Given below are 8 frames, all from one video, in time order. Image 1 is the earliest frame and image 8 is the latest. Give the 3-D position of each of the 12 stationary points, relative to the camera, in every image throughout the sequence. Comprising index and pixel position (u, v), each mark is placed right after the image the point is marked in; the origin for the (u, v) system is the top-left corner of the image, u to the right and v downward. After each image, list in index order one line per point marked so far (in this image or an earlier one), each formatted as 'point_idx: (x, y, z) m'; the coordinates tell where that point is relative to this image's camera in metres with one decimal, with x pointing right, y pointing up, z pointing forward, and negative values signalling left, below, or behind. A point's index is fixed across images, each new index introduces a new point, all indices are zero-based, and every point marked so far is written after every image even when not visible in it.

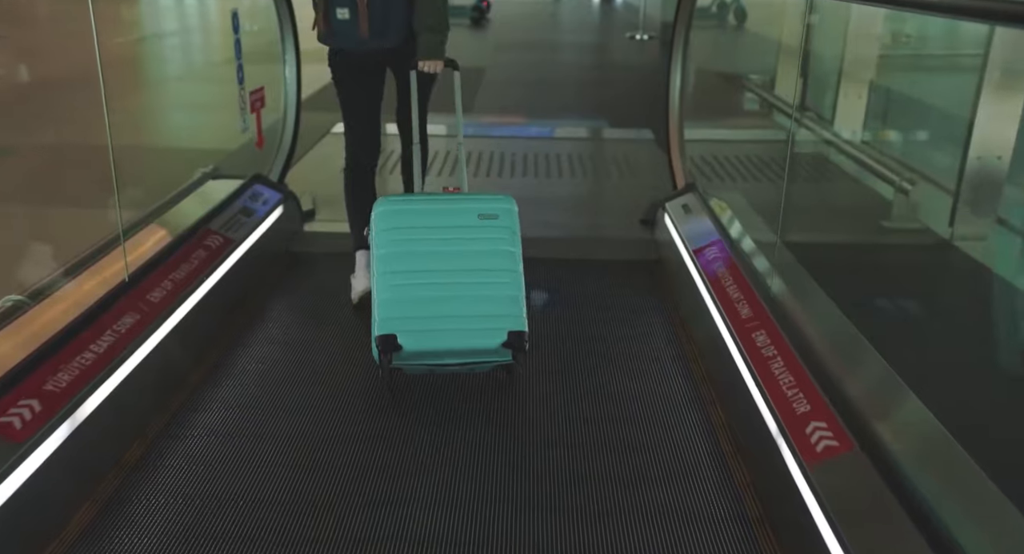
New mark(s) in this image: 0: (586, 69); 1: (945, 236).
0: (+0.7, +2.0, +8.8) m
1: (+2.1, +0.2, +4.3) m
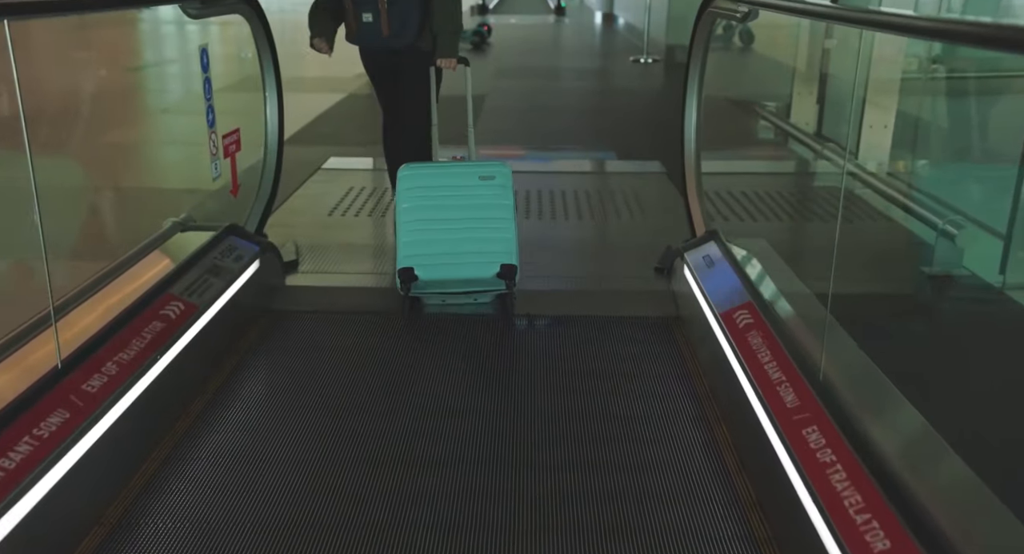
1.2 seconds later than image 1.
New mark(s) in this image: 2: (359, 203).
0: (+0.7, +1.7, +8.5) m
1: (+2.1, 0.0, +4.0) m
2: (-0.7, +0.3, +4.5) m
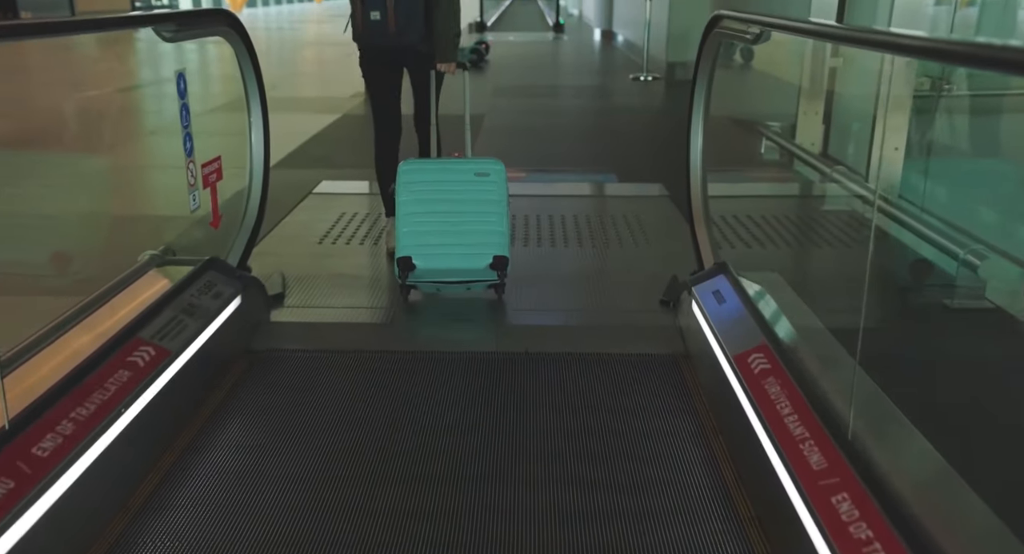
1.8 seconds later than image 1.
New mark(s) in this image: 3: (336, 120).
0: (+0.6, +1.5, +8.4) m
1: (+2.1, -0.1, +3.8) m
2: (-0.7, +0.2, +4.3) m
3: (-1.6, +1.4, +8.2) m
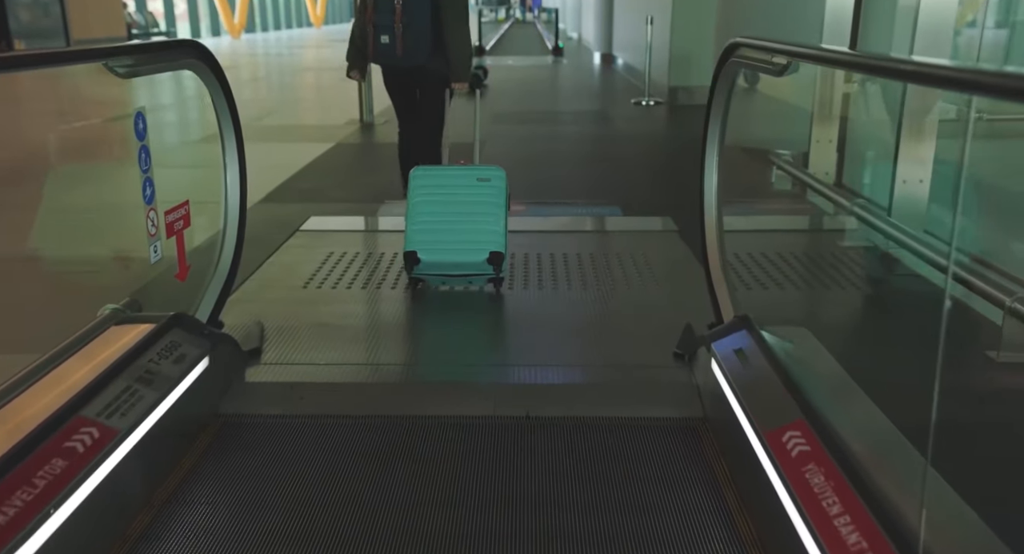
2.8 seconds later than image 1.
0: (+0.6, +1.2, +8.1) m
1: (+2.1, -0.3, +3.5) m
2: (-0.7, 0.0, +4.0) m
3: (-1.6, +1.1, +7.9) m
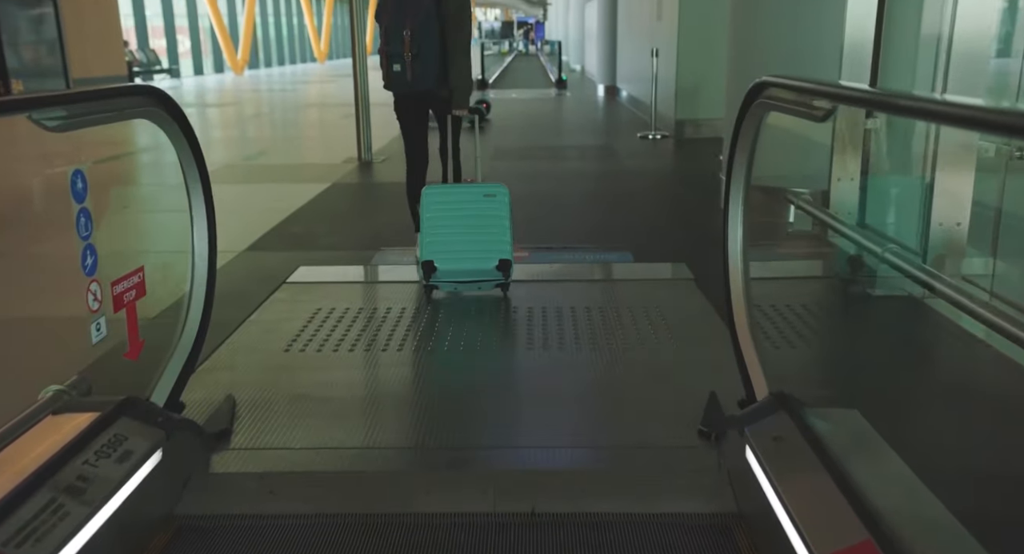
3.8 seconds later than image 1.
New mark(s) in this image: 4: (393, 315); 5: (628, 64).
0: (+0.7, +0.9, +7.8) m
1: (+2.1, -0.5, +3.2) m
2: (-0.7, -0.2, +3.7) m
3: (-1.5, +0.7, +7.6) m
4: (-0.5, -0.2, +4.0) m
5: (+1.7, +3.2, +13.7) m
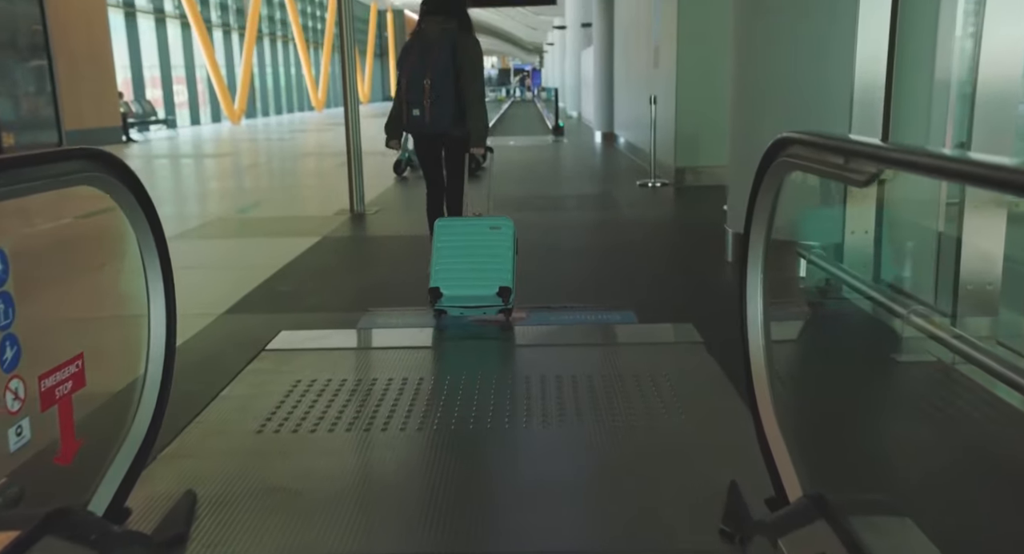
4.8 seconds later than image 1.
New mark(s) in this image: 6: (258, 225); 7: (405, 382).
0: (+0.6, +0.4, +7.5) m
1: (+2.1, -0.7, +2.9) m
2: (-0.7, -0.5, +3.4) m
3: (-1.6, +0.3, +7.4) m
4: (-0.5, -0.4, +3.7) m
5: (+1.7, +2.5, +13.5) m
6: (-2.5, +0.5, +8.8) m
7: (-0.4, -0.4, +3.7) m
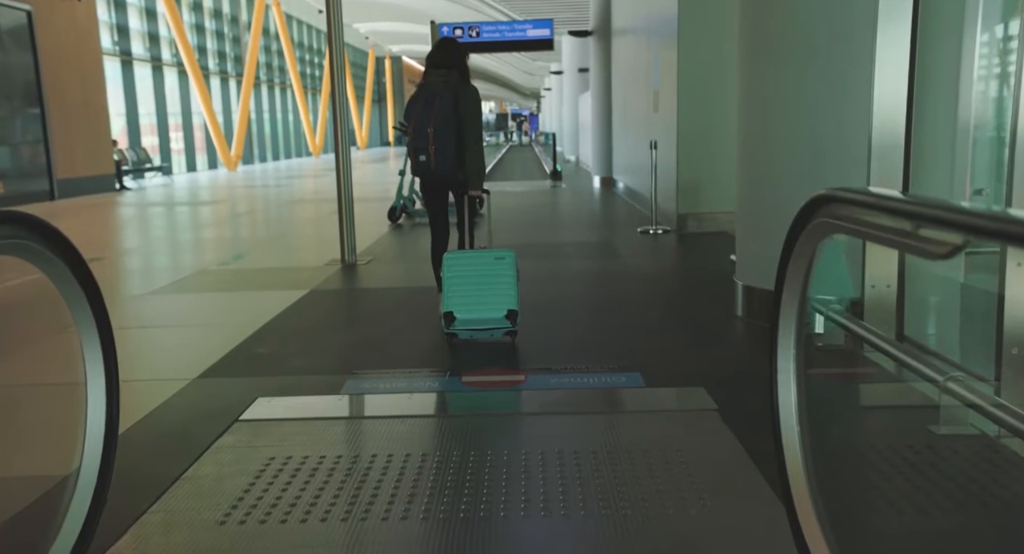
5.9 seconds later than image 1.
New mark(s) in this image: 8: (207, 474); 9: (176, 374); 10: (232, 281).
0: (+0.6, 0.0, +7.2) m
1: (+2.1, -0.9, +2.5) m
2: (-0.8, -0.7, +3.0) m
3: (-1.6, -0.2, +7.0) m
4: (-0.5, -0.7, +3.4) m
5: (+1.6, +1.8, +13.3) m
6: (-2.5, 0.0, +8.5) m
7: (-0.4, -0.7, +3.4) m
8: (-1.1, -0.7, +3.2) m
9: (-1.7, -0.5, +4.7) m
10: (-2.5, 0.0, +8.3) m
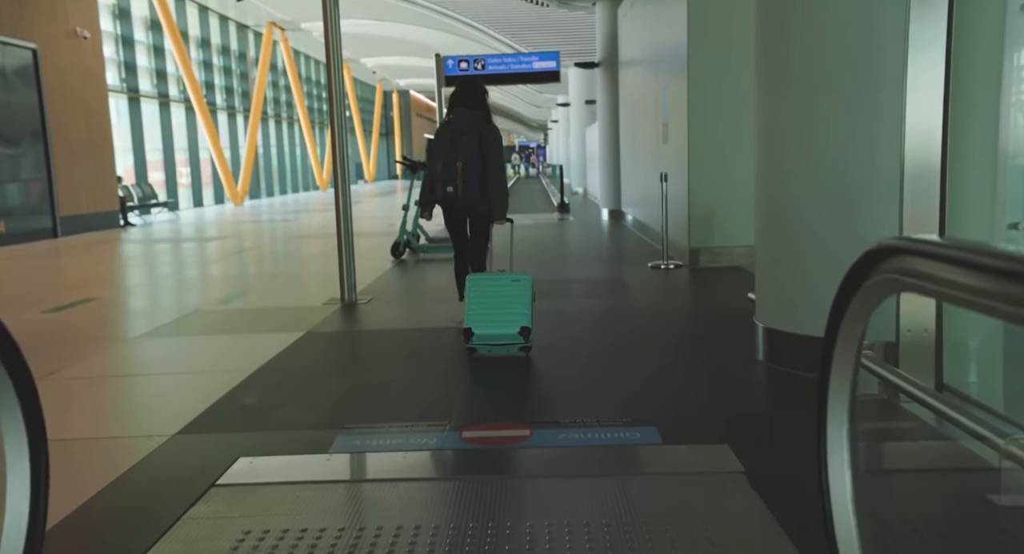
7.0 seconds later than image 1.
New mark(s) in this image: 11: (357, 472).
0: (+0.7, -0.3, +6.9) m
1: (+2.1, -1.0, +2.1) m
2: (-0.7, -0.9, +2.7) m
3: (-1.5, -0.5, +6.7) m
4: (-0.5, -0.8, +3.0) m
5: (+1.7, +1.3, +13.0) m
6: (-2.4, -0.4, +8.2) m
7: (-0.4, -0.8, +3.0) m
8: (-1.1, -0.9, +2.8) m
9: (-1.7, -0.7, +4.3) m
10: (-2.5, -0.4, +7.9) m
11: (-0.6, -0.8, +3.5) m
